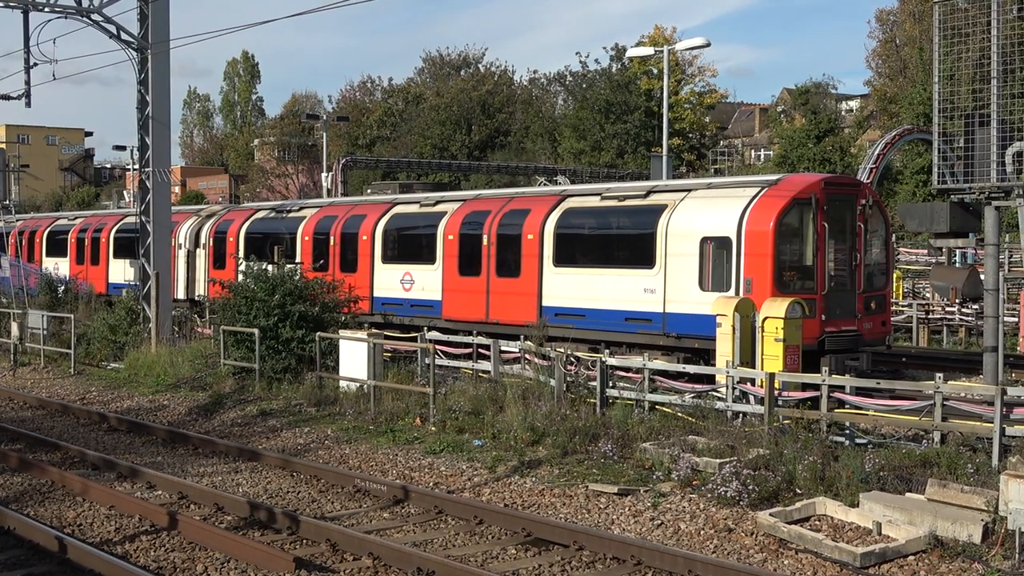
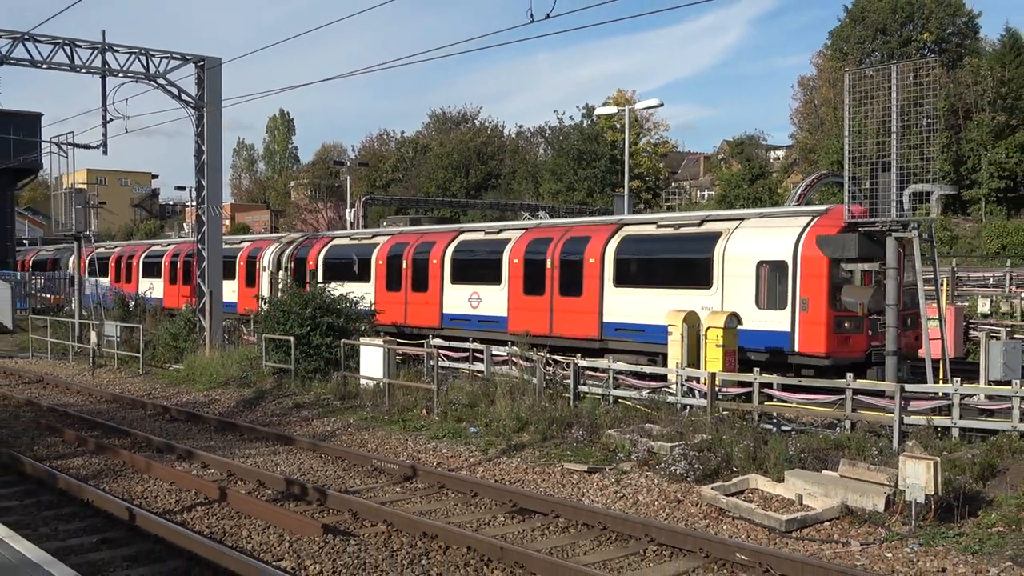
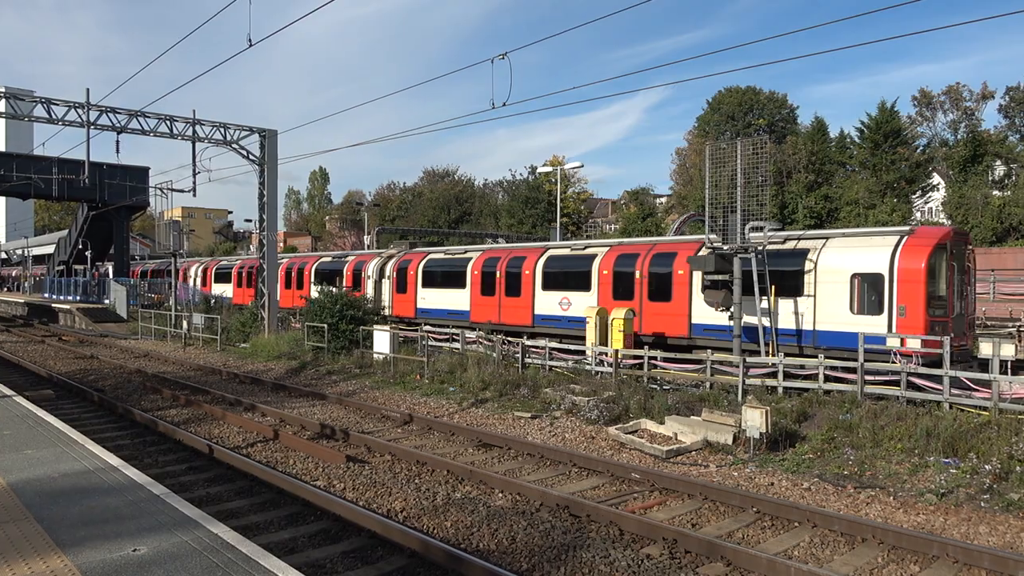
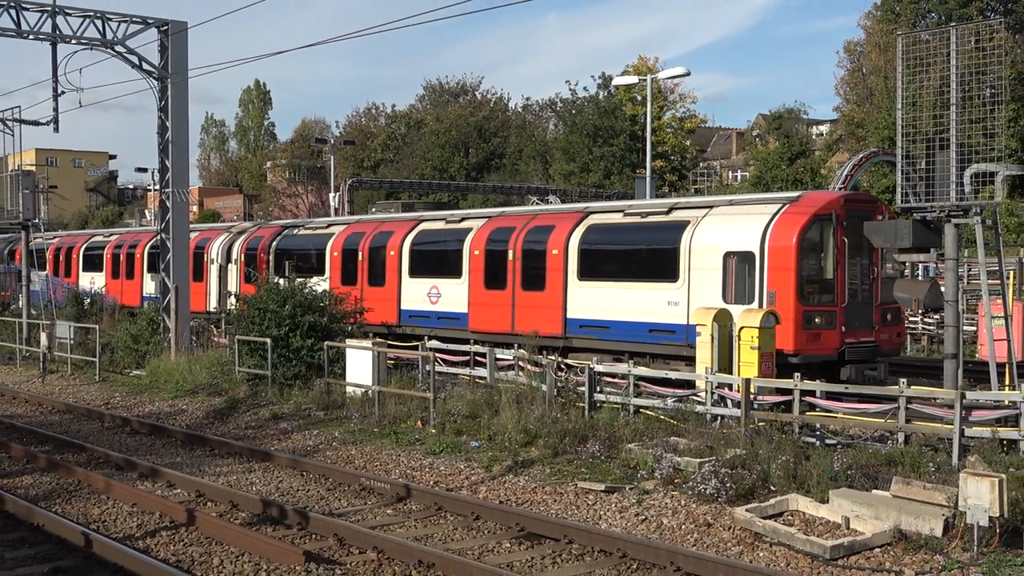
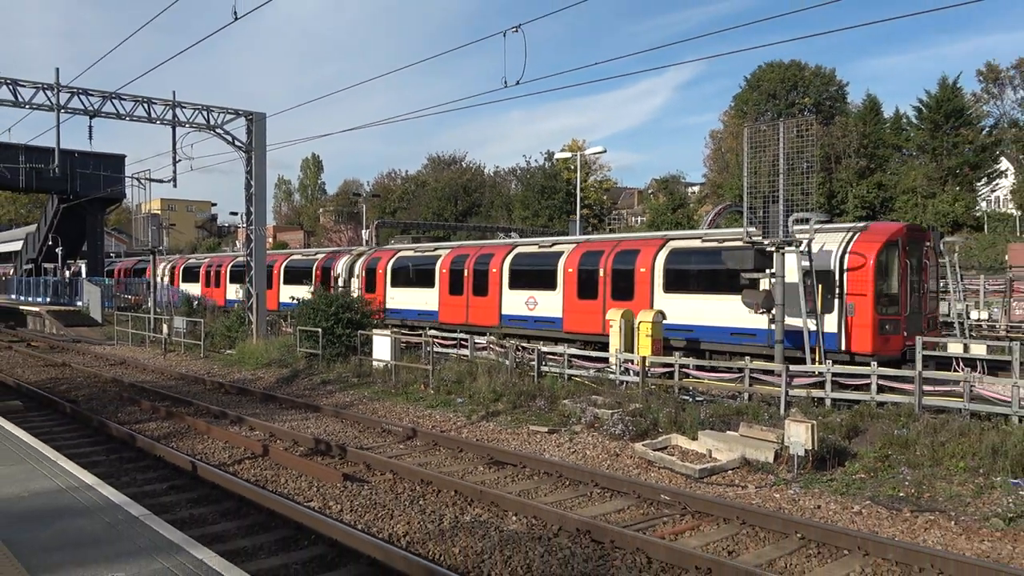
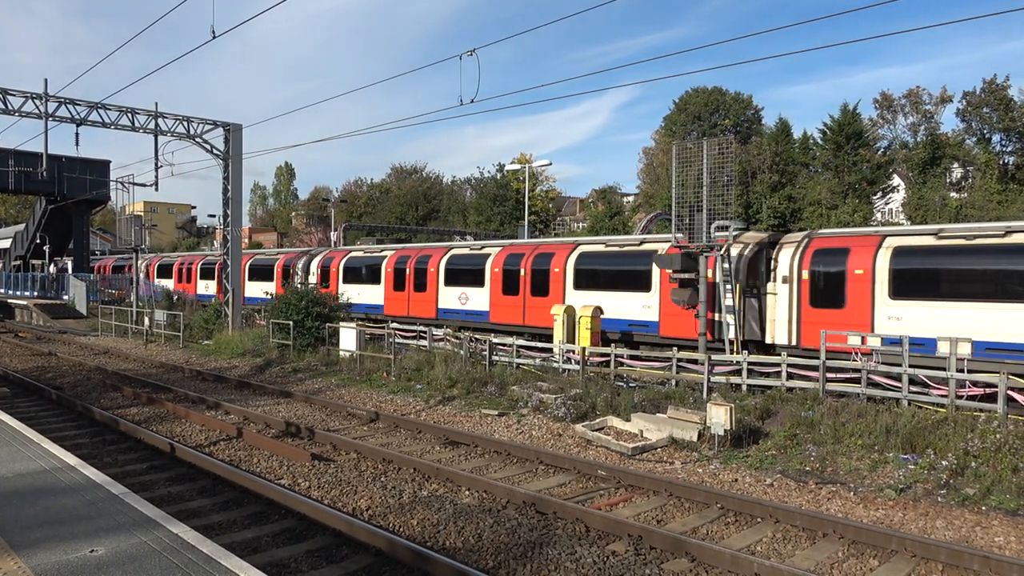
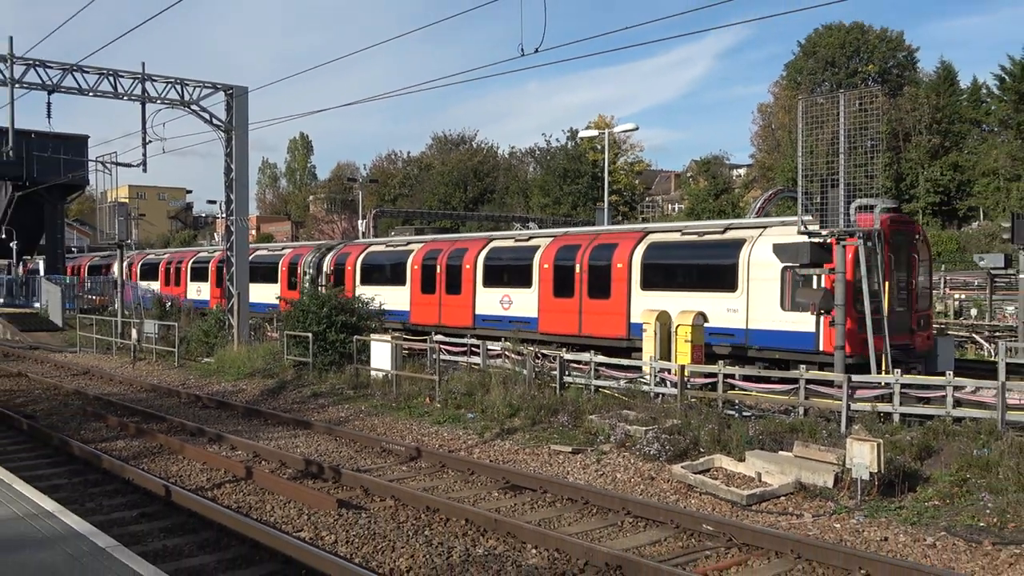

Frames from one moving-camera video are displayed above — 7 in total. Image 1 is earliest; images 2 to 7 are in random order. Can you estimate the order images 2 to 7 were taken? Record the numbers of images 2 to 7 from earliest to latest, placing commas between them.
4, 2, 7, 5, 3, 6
